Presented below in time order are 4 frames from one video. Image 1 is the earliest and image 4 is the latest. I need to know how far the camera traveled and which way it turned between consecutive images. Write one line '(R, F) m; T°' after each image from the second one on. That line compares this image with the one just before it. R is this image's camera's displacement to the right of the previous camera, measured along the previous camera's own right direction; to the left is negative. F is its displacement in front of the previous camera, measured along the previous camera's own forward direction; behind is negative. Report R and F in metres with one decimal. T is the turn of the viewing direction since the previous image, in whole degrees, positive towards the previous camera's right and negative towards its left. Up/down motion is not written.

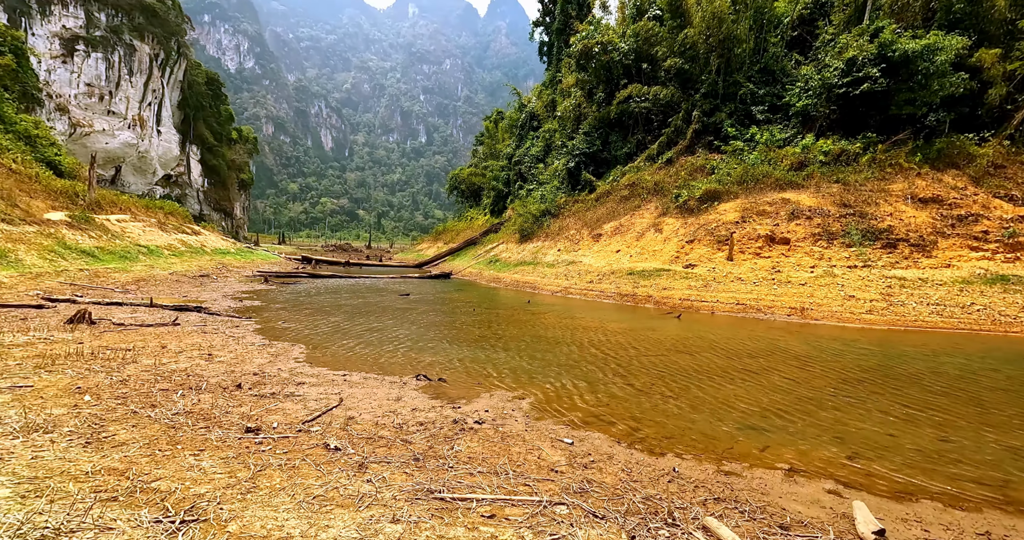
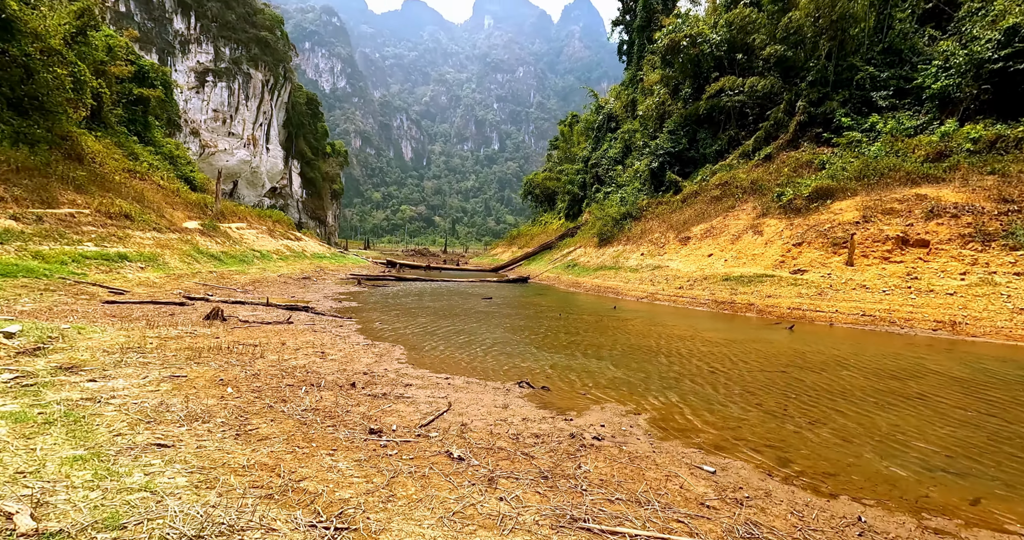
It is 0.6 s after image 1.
(-0.2, 0.0) m; -9°
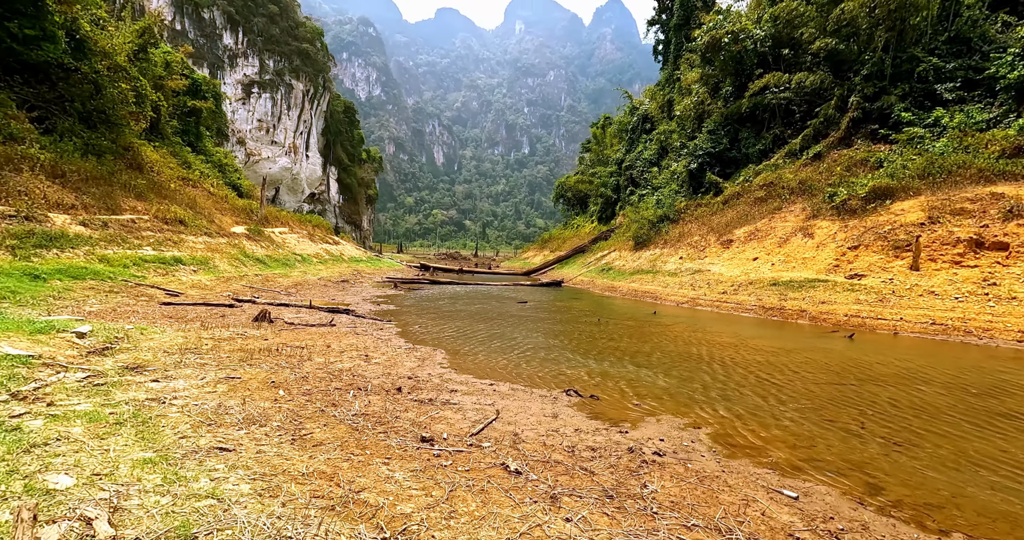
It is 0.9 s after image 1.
(-0.1, +0.1) m; -4°
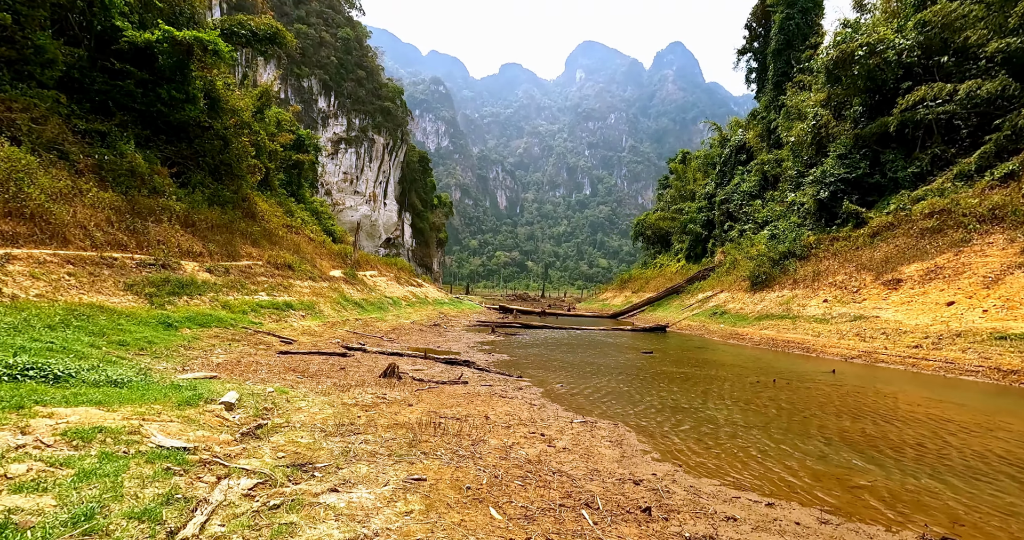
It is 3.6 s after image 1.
(-1.3, +1.2) m; -9°
